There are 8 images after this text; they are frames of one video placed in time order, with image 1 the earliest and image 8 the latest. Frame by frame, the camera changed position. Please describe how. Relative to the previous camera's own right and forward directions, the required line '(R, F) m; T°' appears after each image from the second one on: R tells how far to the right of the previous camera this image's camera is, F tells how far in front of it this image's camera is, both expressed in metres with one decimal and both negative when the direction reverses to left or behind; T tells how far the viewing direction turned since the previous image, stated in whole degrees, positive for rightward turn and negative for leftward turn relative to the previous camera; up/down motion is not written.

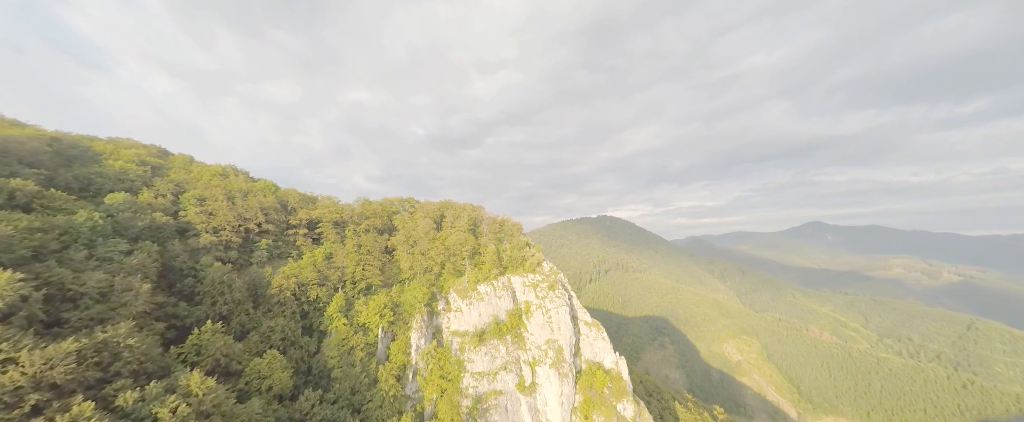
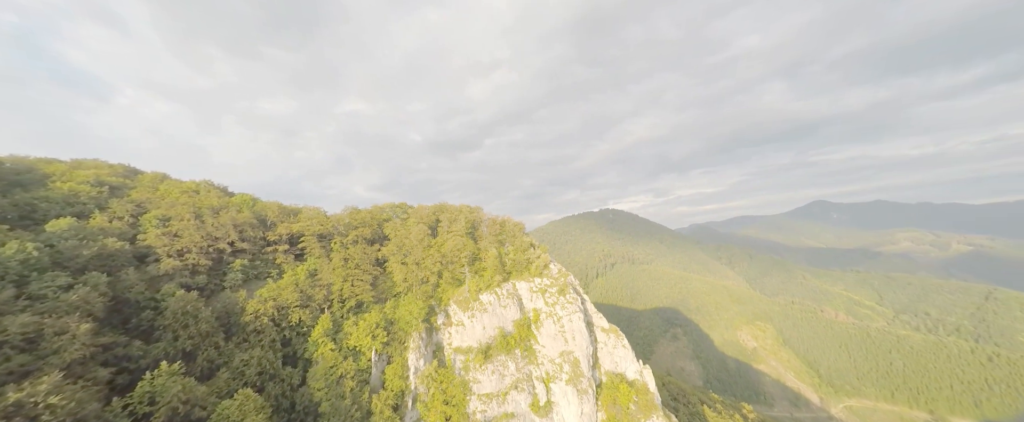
(+0.3, +5.3) m; 0°
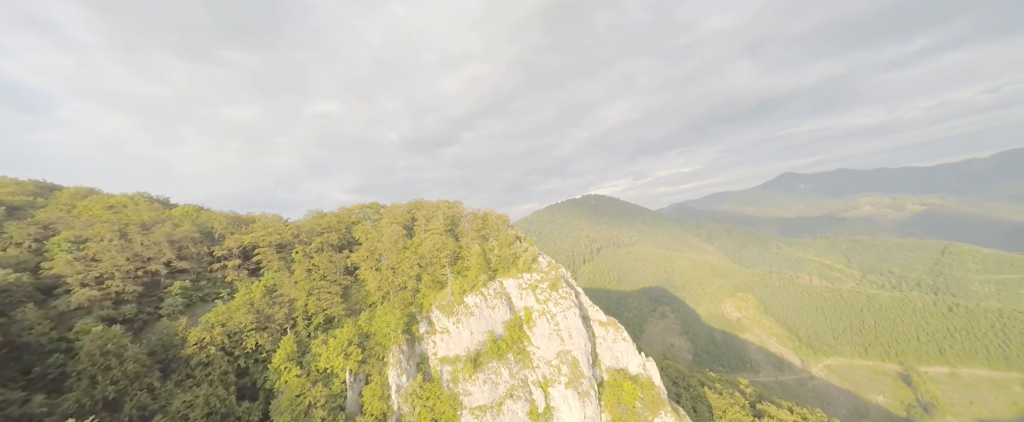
(+0.2, +4.6) m; +3°
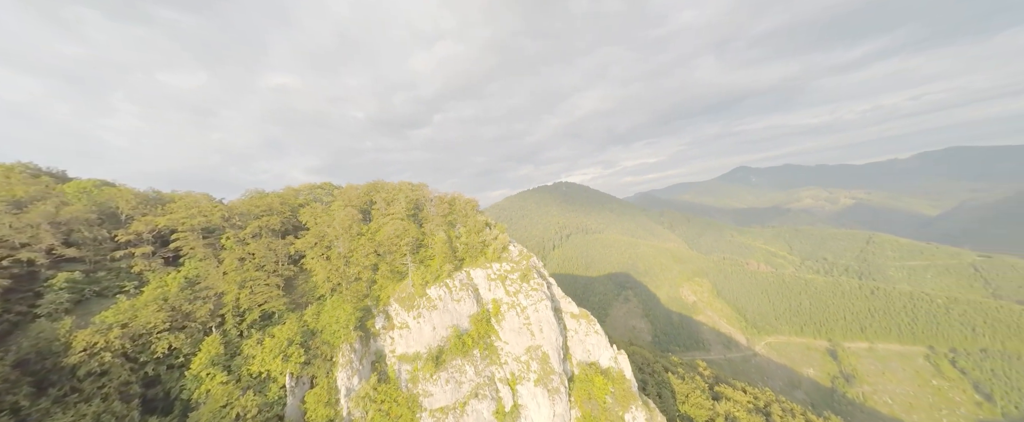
(0.0, +3.8) m; +5°
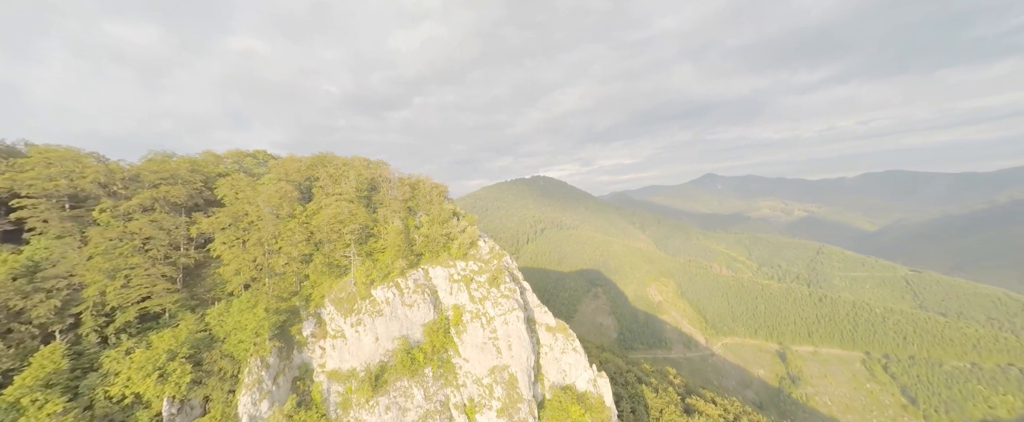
(+0.3, +7.3) m; +4°
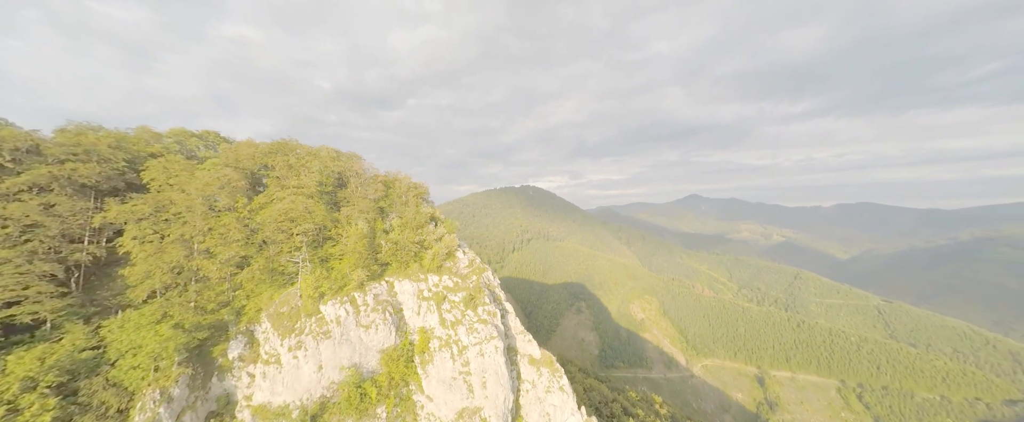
(+0.2, +5.2) m; +2°
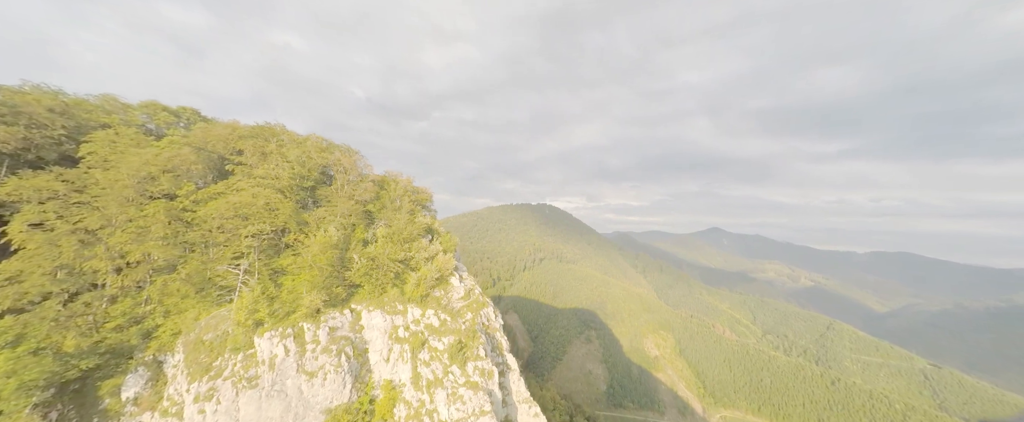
(+0.1, +7.7) m; -3°
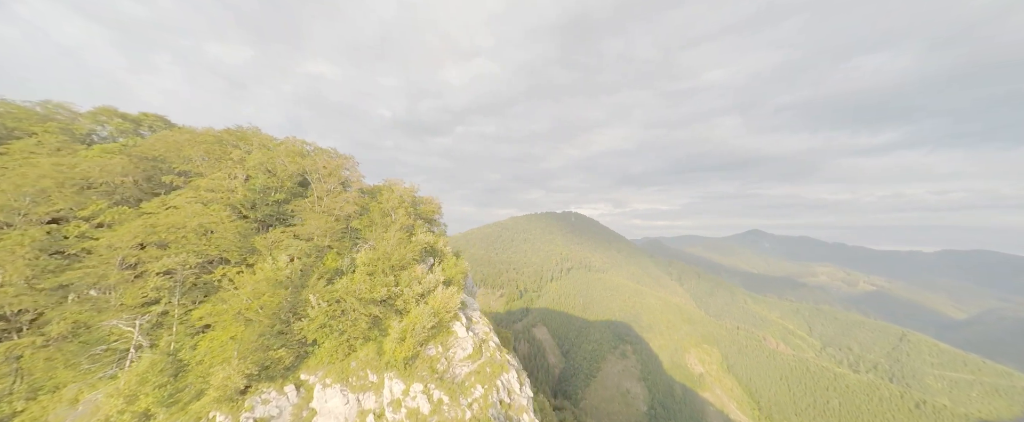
(0.0, +8.3) m; -5°
